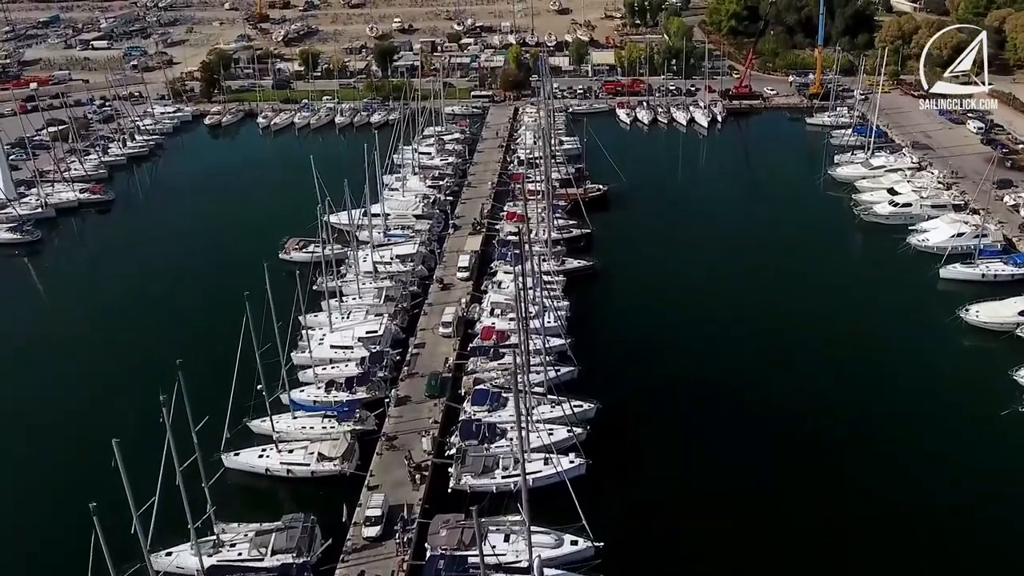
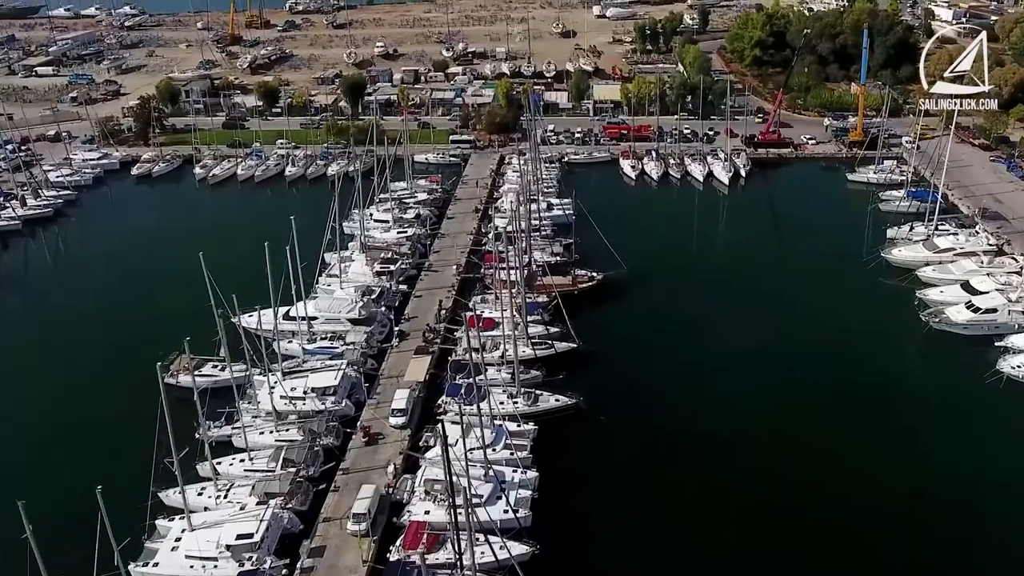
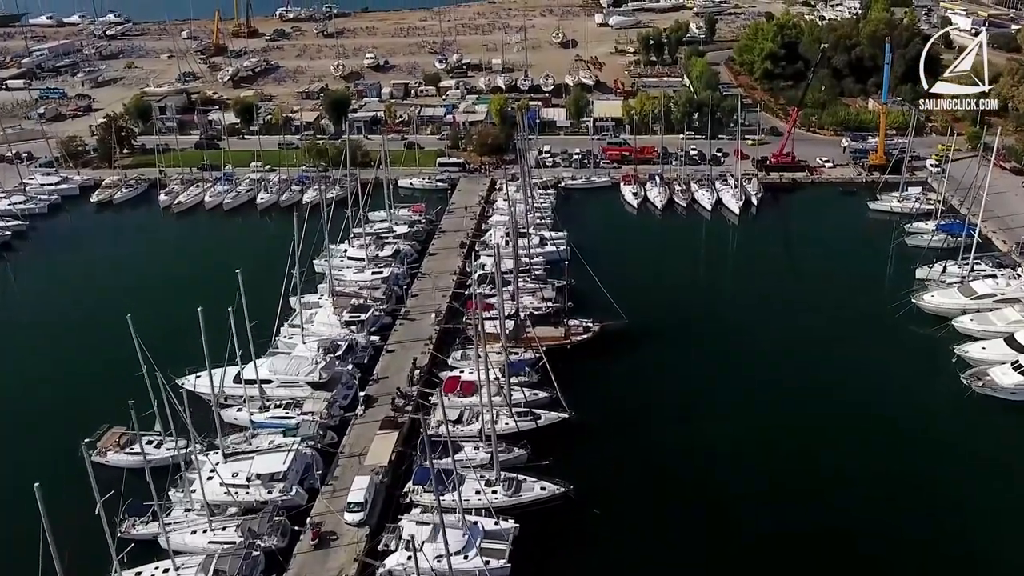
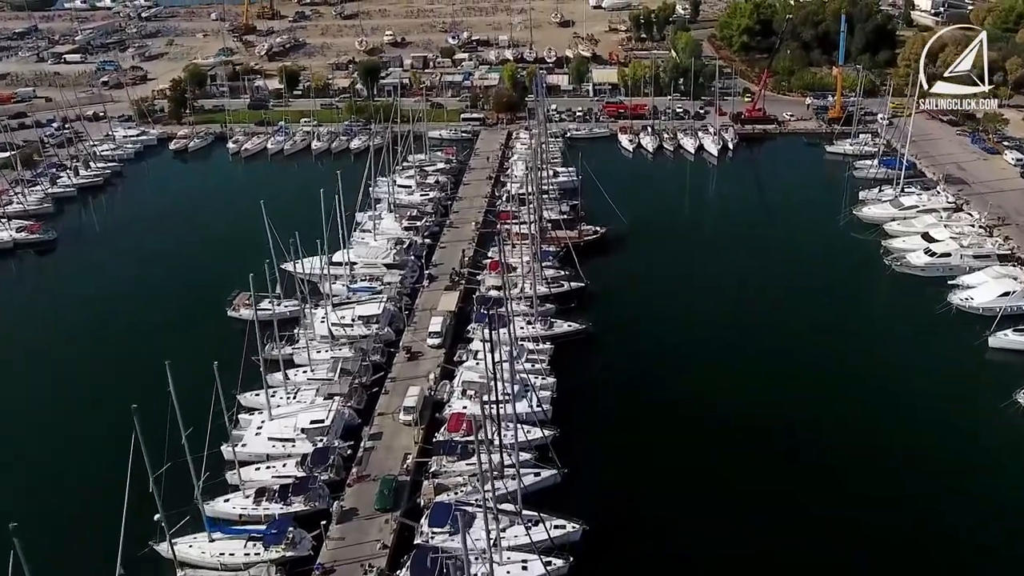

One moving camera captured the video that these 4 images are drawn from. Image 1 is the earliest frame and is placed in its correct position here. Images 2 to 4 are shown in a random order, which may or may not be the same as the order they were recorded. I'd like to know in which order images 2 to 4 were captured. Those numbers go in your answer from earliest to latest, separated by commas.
4, 2, 3
